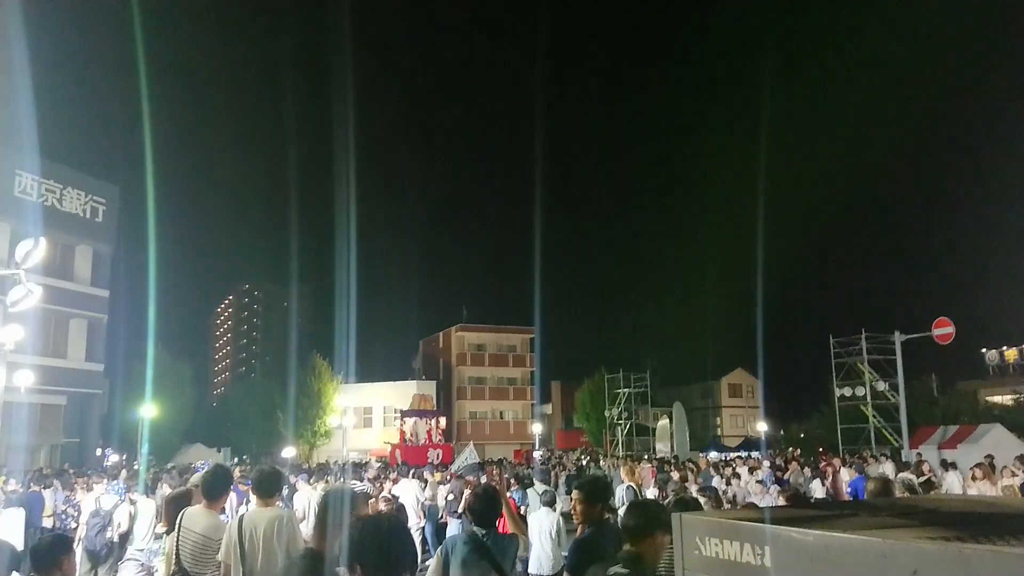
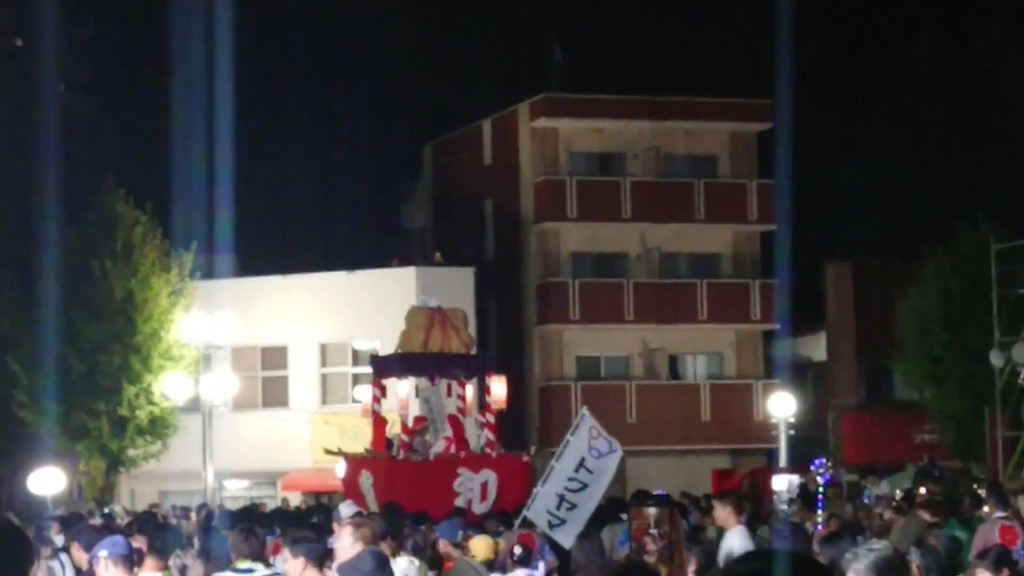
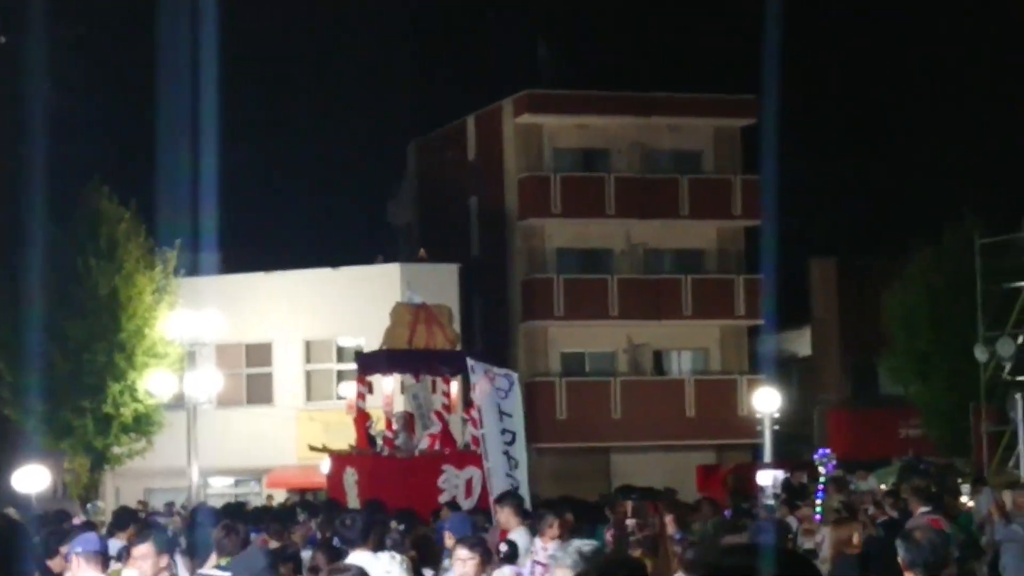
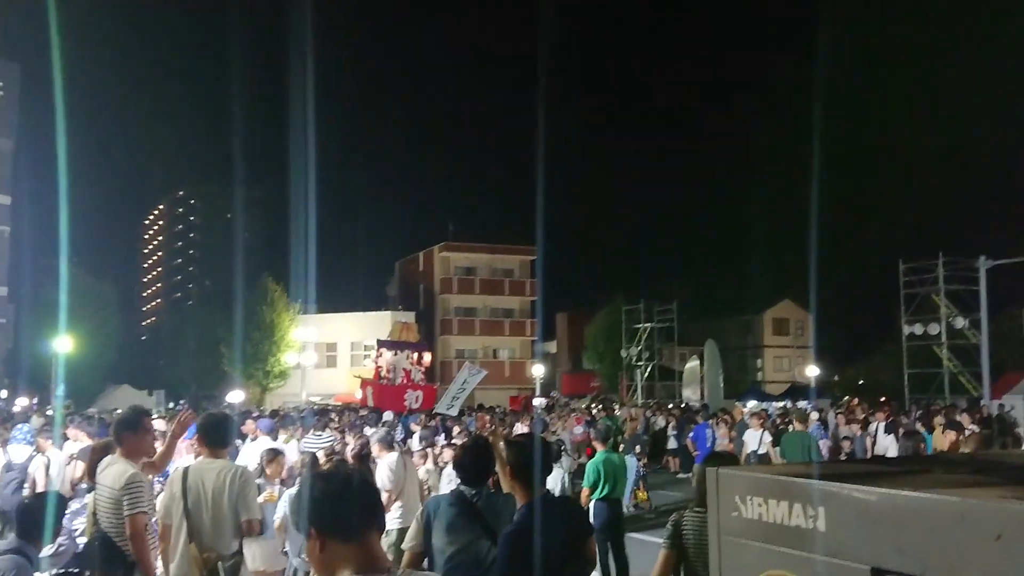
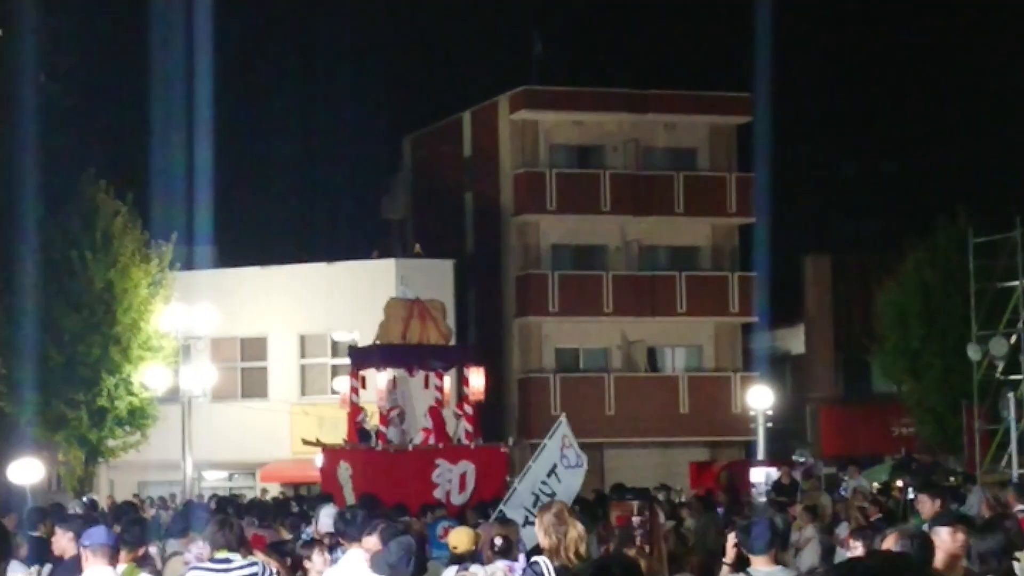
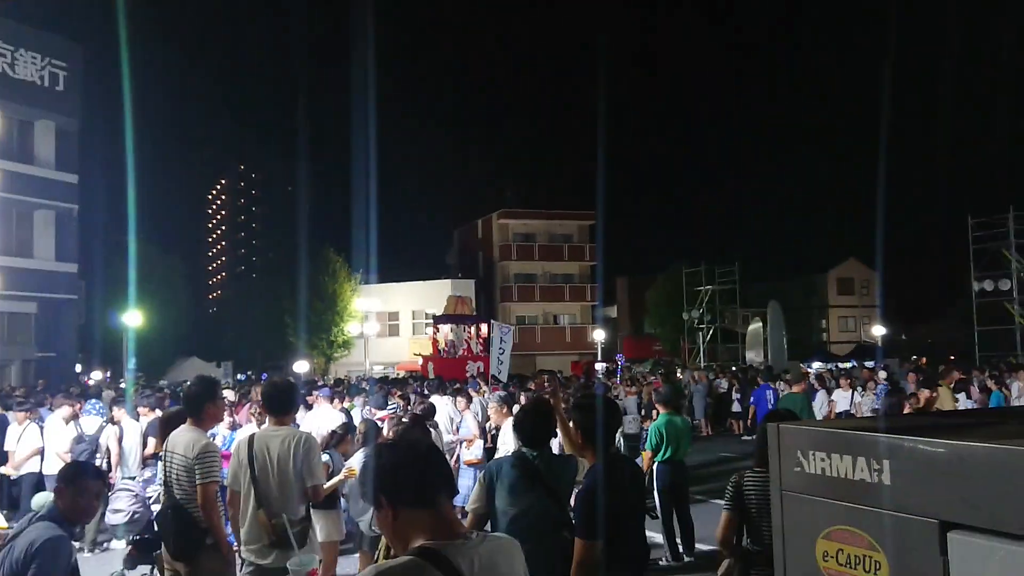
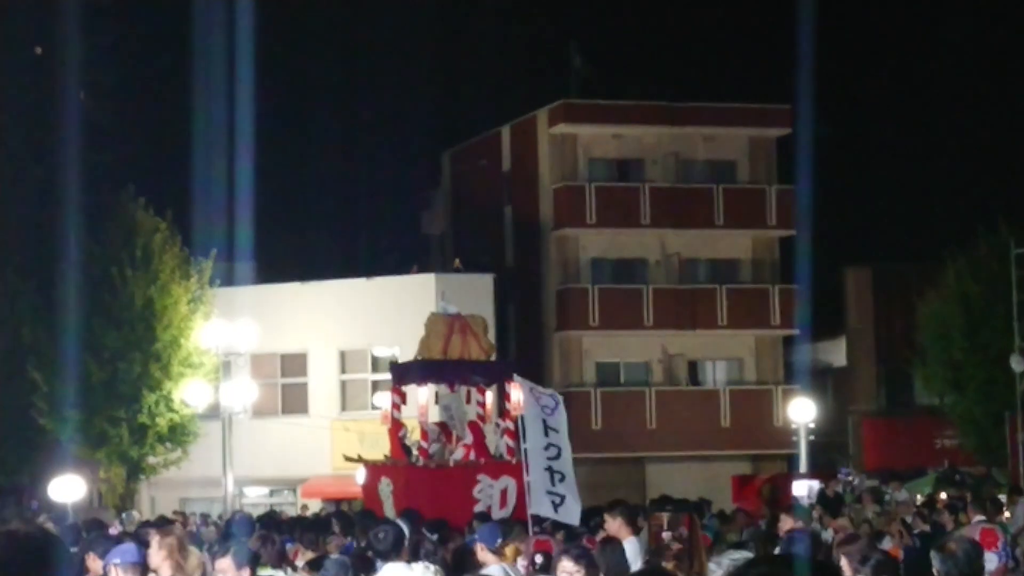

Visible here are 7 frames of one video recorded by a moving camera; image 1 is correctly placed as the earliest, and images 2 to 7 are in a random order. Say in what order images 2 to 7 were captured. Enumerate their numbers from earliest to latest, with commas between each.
5, 2, 7, 3, 6, 4
